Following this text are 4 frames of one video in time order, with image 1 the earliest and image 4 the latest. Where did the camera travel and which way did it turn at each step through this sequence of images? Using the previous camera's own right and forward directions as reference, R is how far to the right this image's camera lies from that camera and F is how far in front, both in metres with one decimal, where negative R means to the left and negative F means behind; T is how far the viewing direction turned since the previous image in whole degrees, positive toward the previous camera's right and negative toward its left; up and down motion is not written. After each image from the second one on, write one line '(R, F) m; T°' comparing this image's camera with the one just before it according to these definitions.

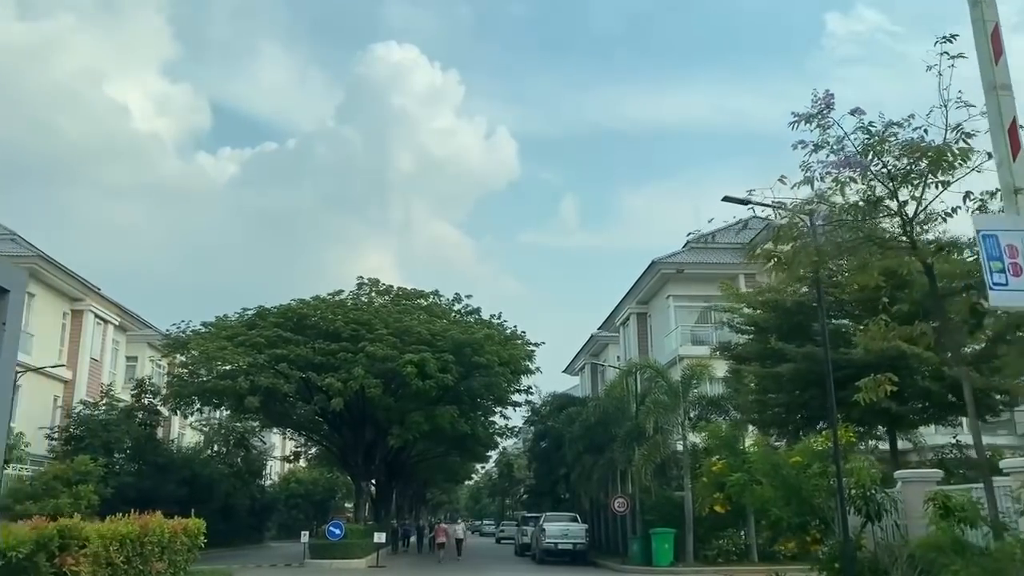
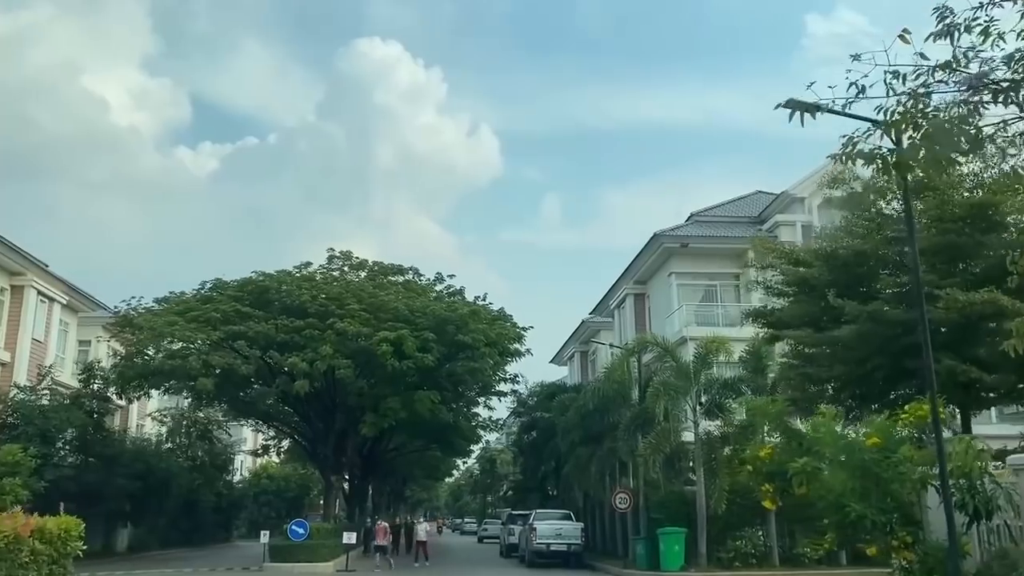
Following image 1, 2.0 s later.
(-0.2, +3.6) m; +1°
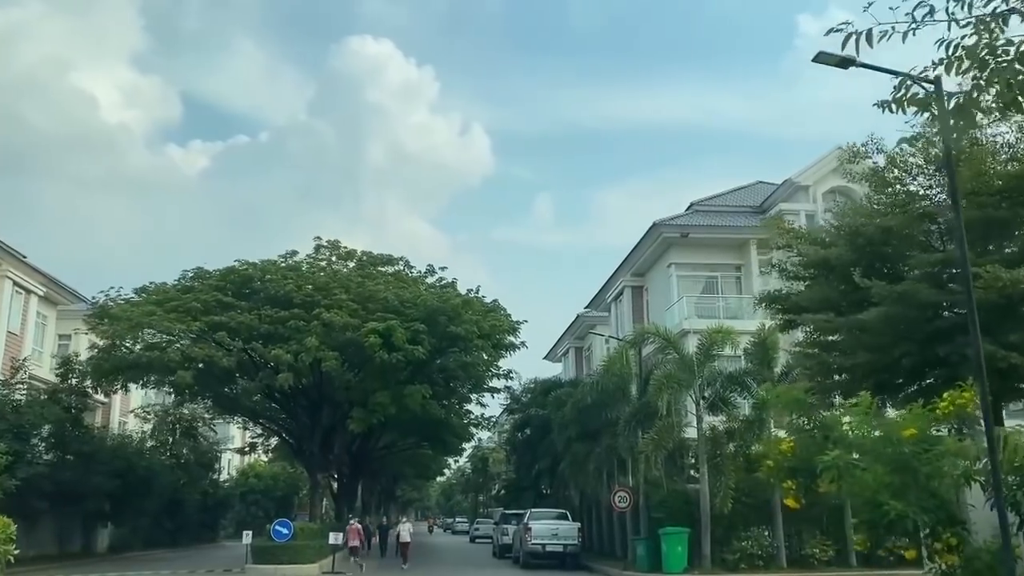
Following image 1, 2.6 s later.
(-0.1, +1.2) m; 0°
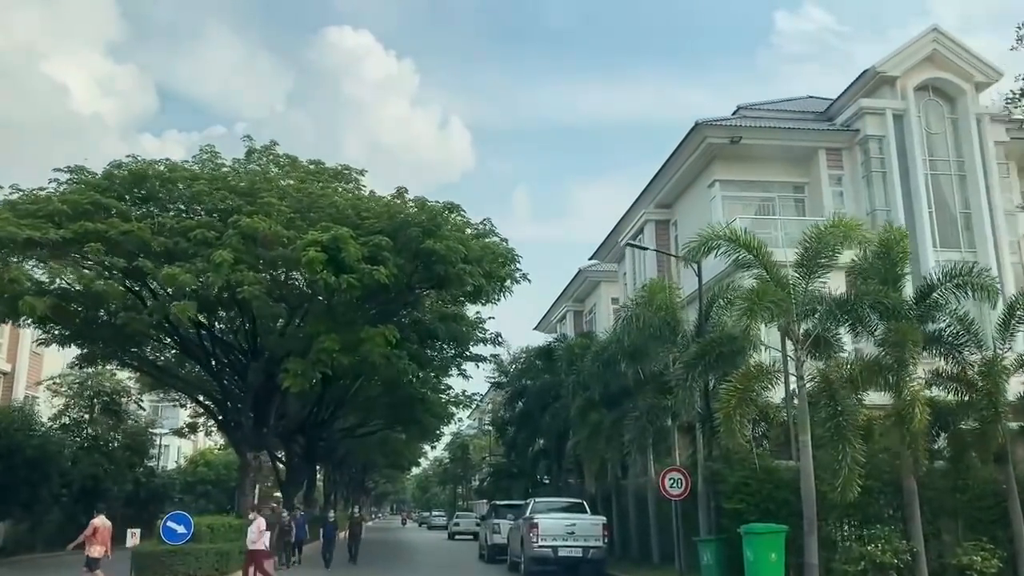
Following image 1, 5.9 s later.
(-0.5, +8.1) m; +1°
